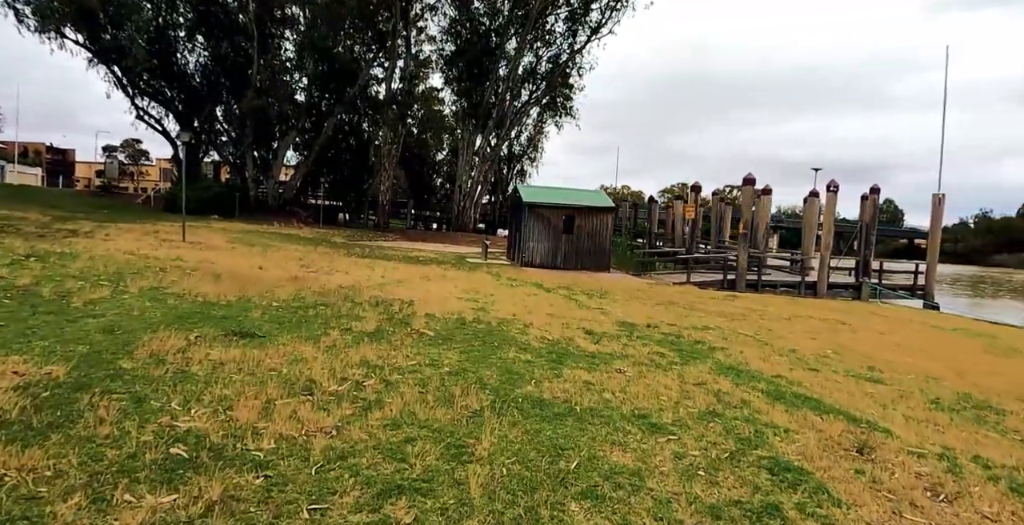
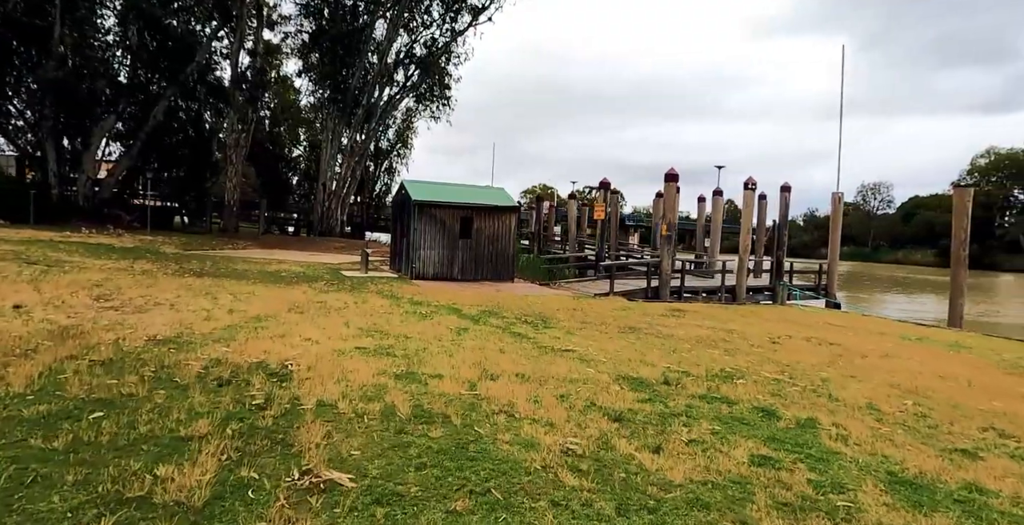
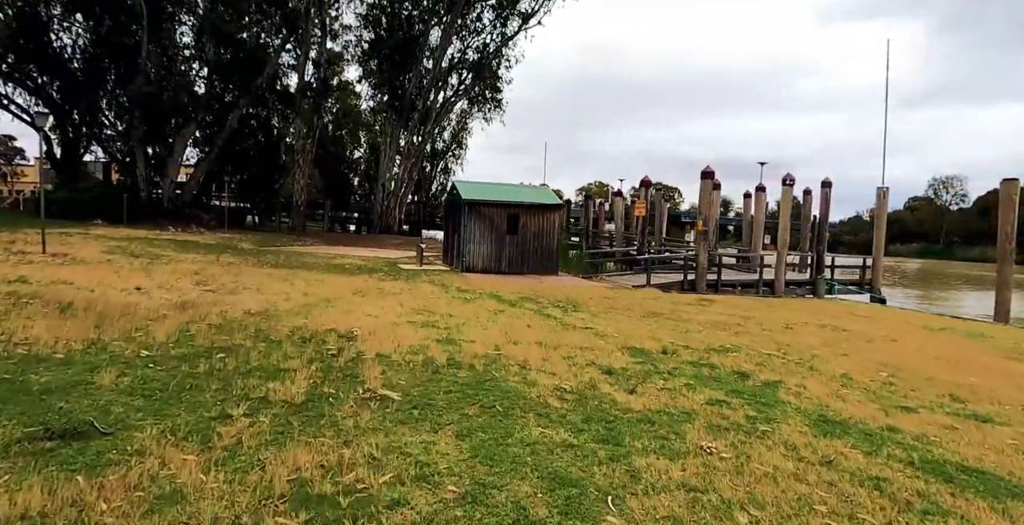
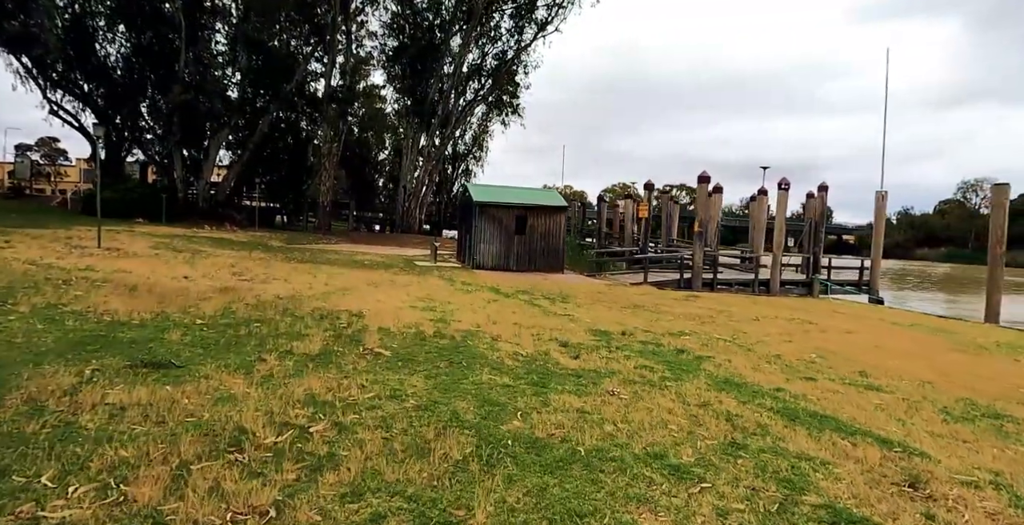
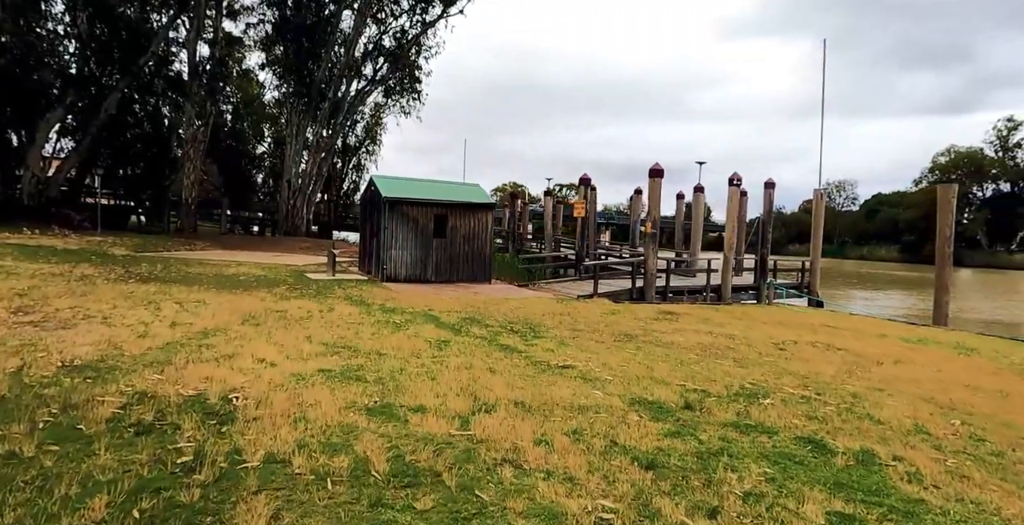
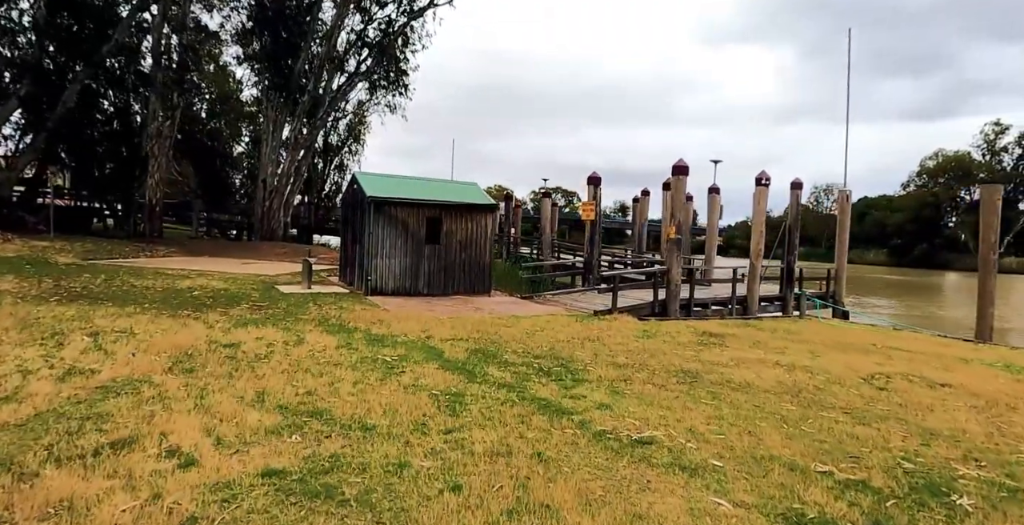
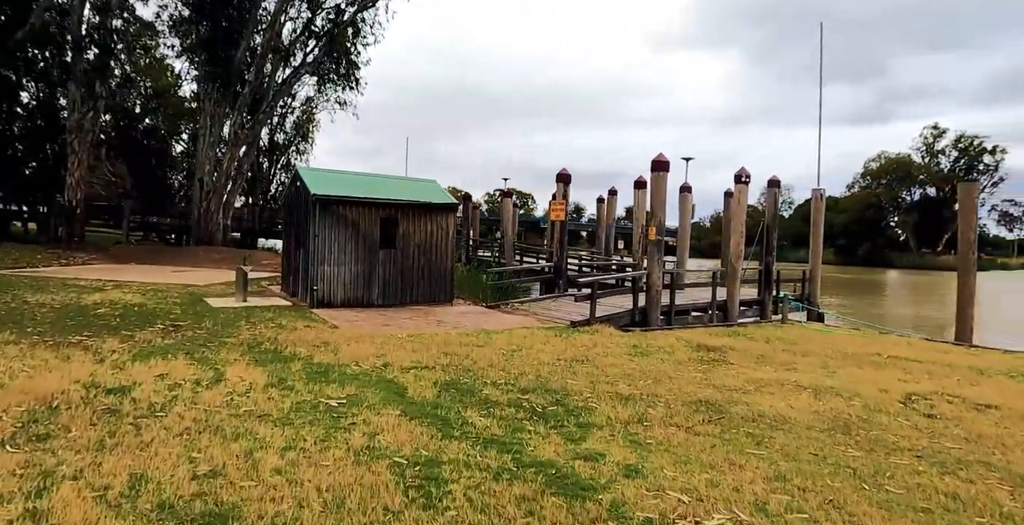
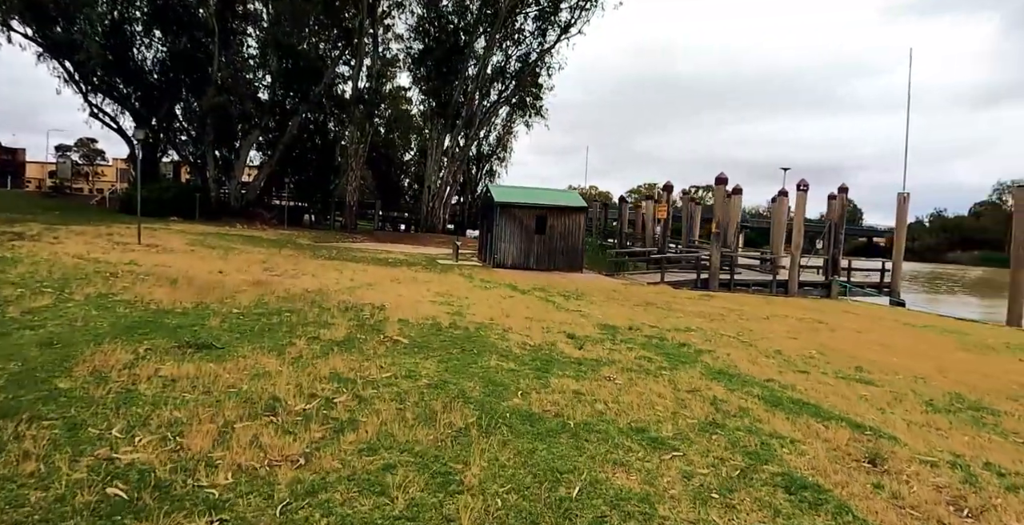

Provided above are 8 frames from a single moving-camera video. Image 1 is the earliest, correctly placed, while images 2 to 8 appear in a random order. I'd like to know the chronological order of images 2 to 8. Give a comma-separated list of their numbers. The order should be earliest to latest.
8, 4, 3, 2, 5, 6, 7
